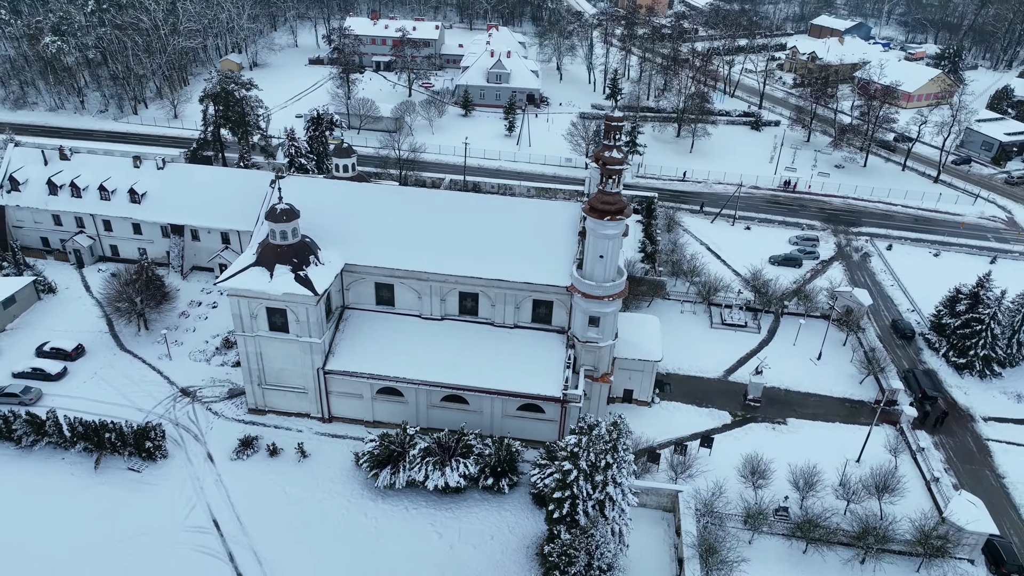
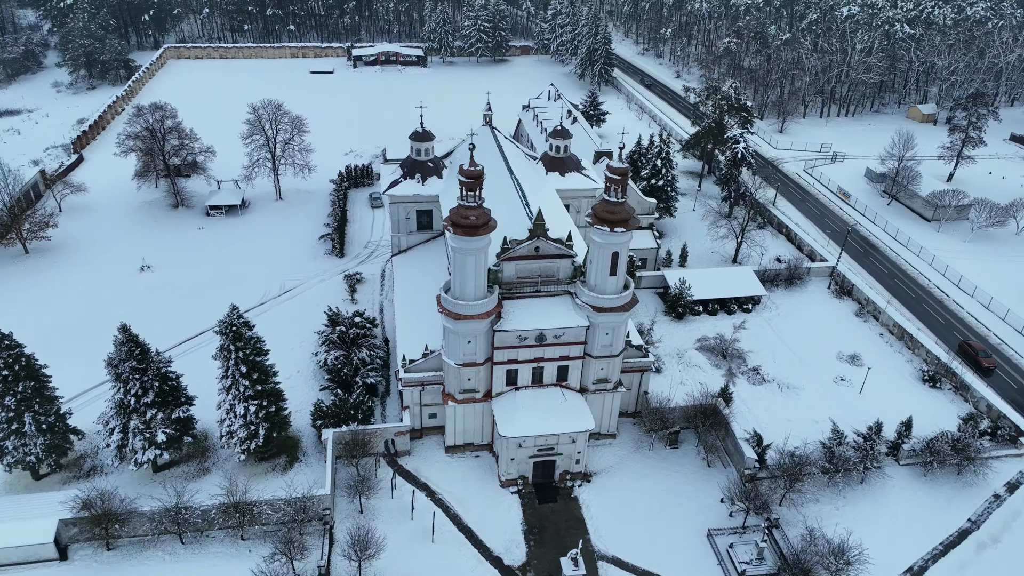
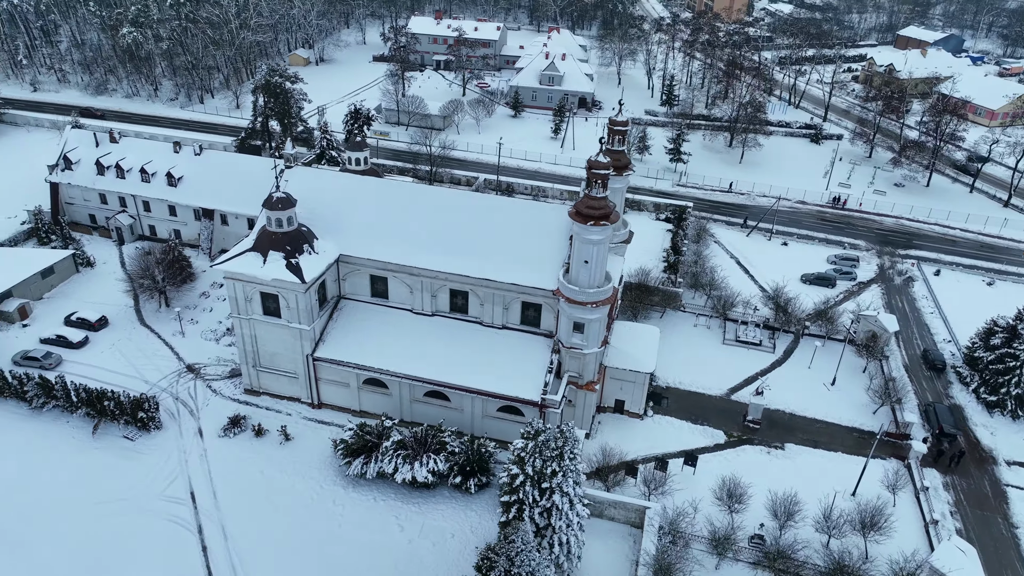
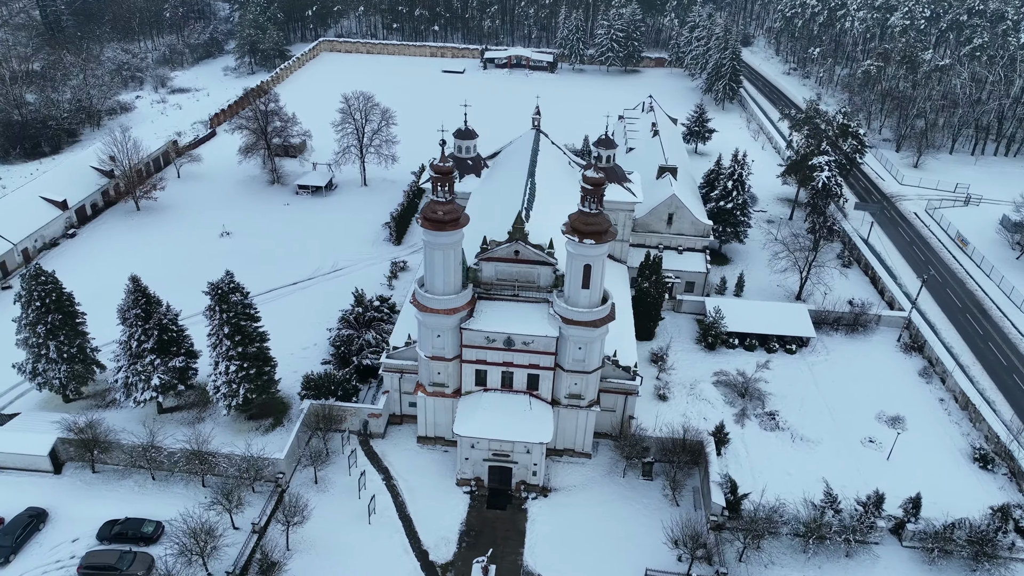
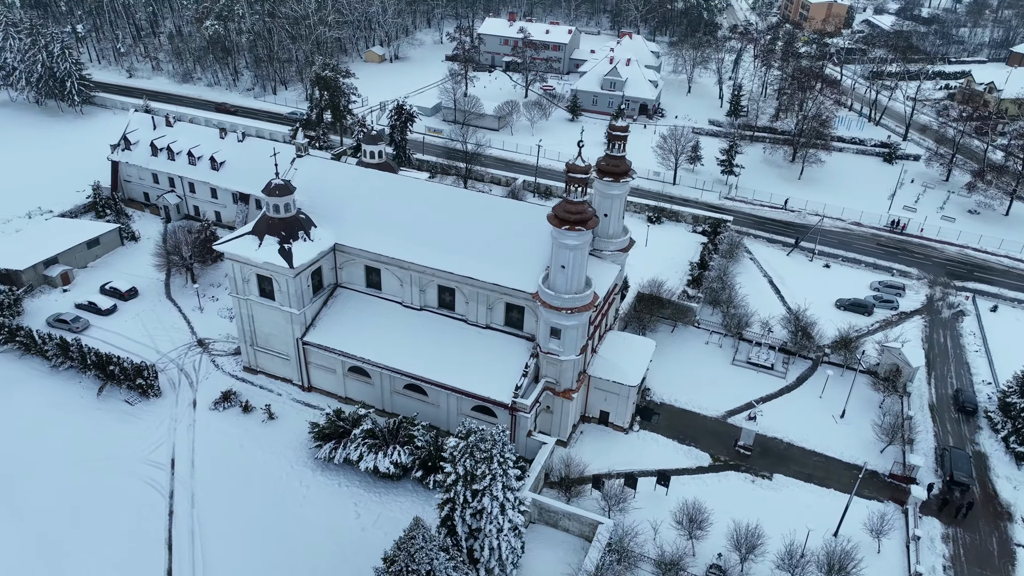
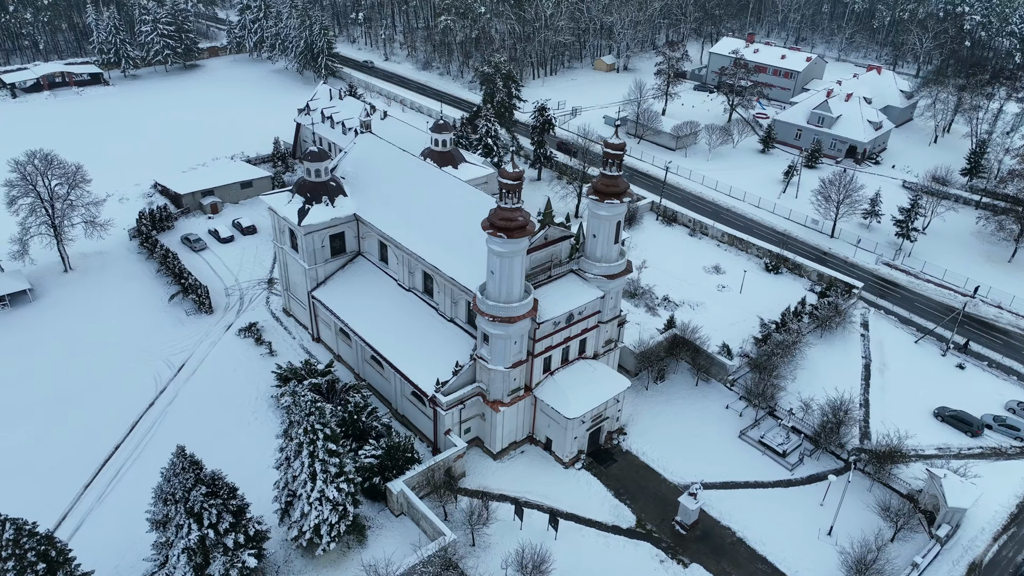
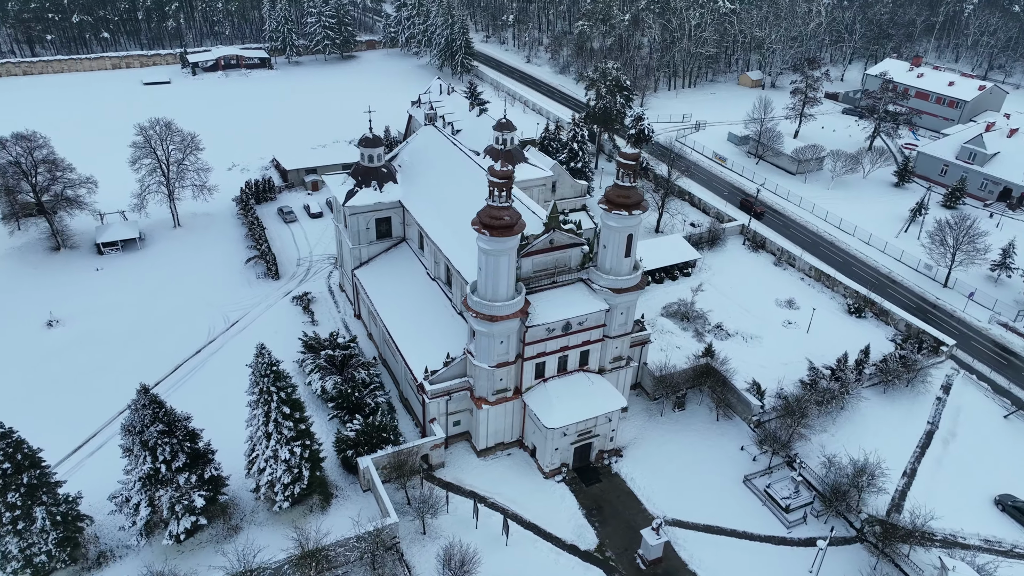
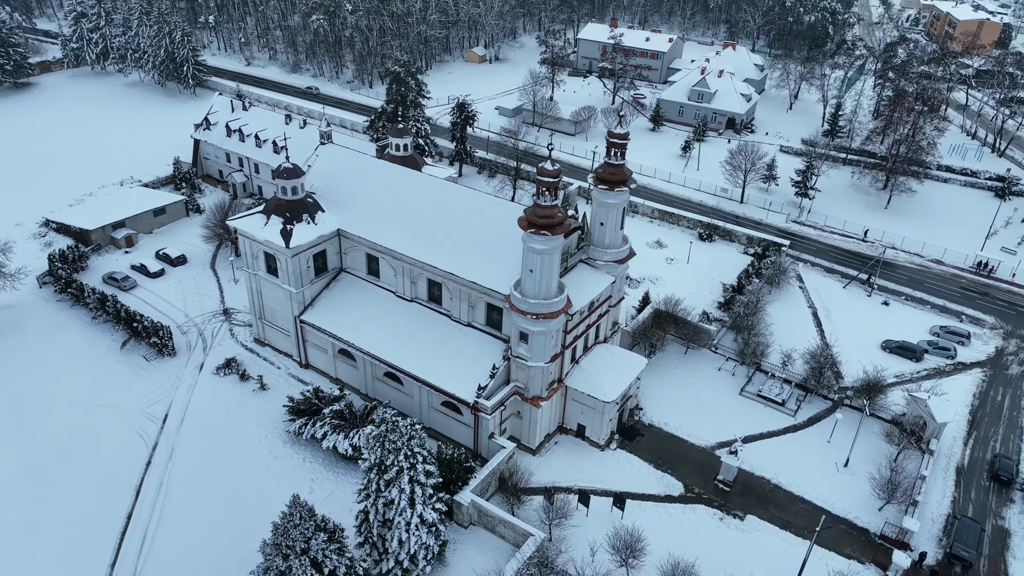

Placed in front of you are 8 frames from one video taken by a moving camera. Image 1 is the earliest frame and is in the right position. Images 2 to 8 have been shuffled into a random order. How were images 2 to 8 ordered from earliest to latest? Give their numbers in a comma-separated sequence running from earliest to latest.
3, 5, 8, 6, 7, 2, 4
